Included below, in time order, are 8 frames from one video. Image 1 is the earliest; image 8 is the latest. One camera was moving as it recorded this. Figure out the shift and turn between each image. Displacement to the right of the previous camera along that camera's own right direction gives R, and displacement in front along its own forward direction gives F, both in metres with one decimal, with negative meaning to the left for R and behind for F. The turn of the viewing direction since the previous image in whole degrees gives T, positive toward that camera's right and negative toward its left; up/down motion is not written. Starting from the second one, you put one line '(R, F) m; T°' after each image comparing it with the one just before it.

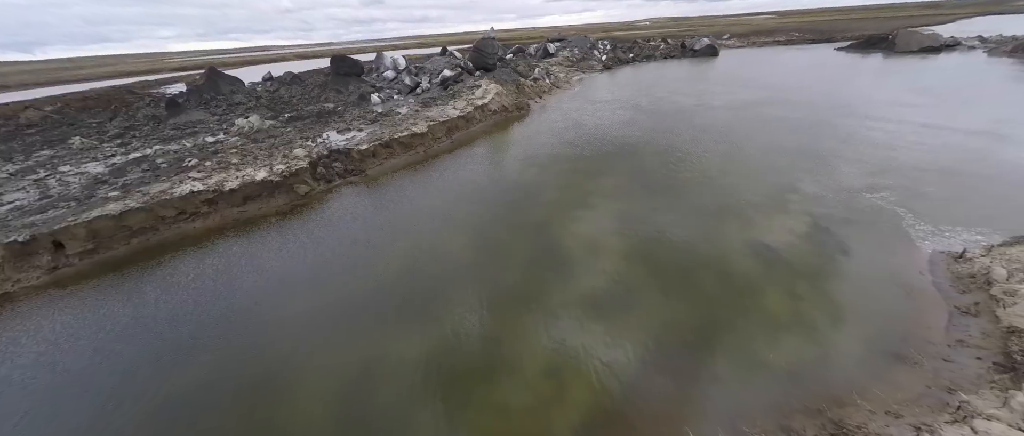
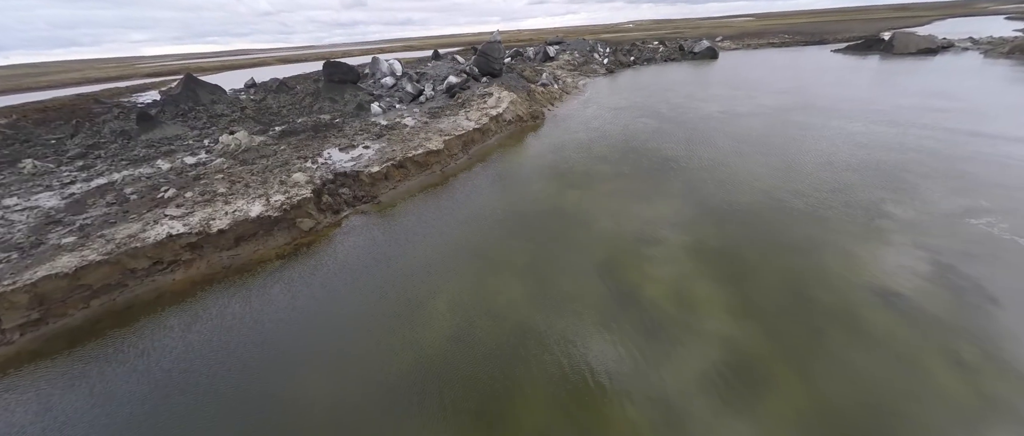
(-1.7, +1.7) m; +2°
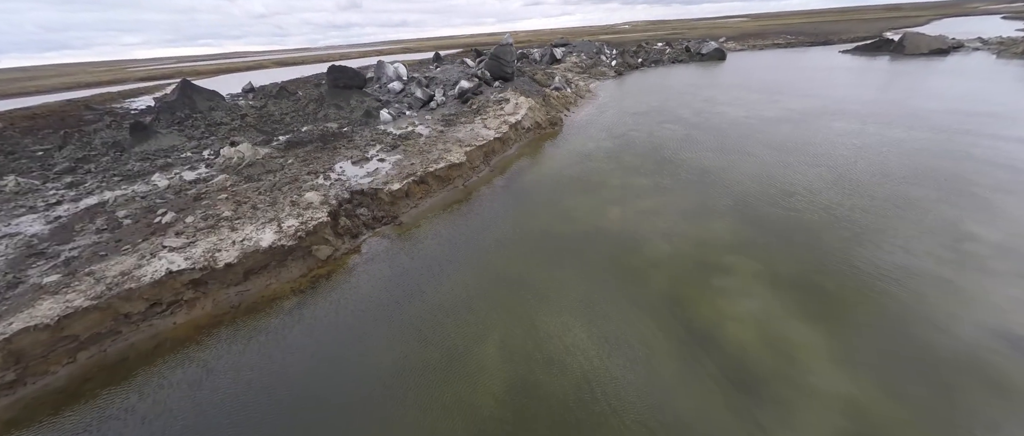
(-1.2, +1.0) m; +1°
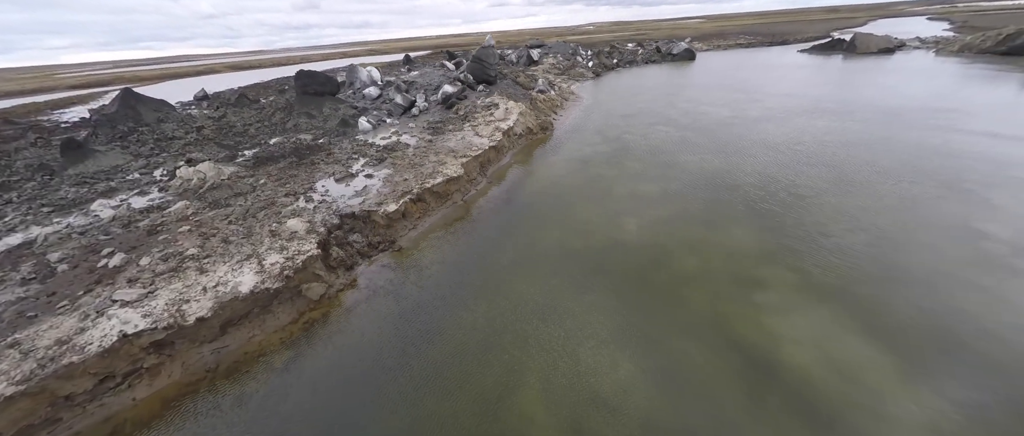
(-1.1, +0.9) m; +4°
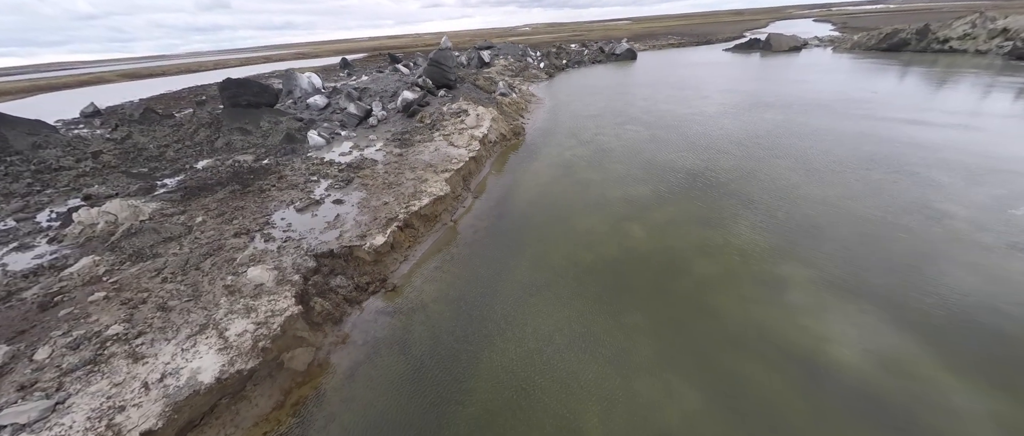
(-1.4, +1.1) m; +8°
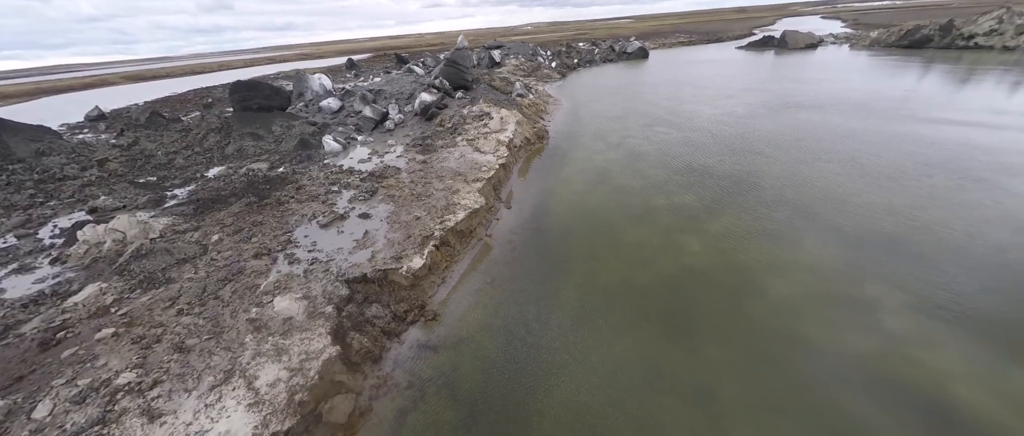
(-1.1, +0.9) m; 0°
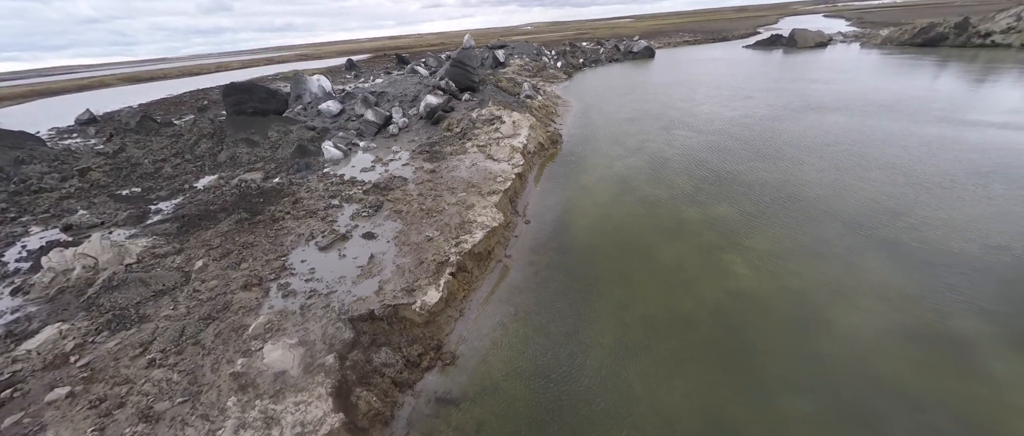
(-0.6, +1.0) m; 0°
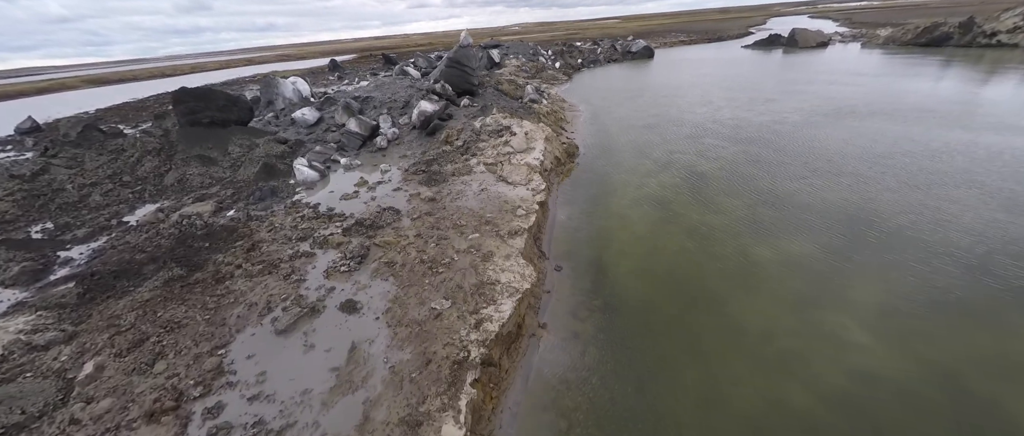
(-0.8, +2.3) m; +2°
